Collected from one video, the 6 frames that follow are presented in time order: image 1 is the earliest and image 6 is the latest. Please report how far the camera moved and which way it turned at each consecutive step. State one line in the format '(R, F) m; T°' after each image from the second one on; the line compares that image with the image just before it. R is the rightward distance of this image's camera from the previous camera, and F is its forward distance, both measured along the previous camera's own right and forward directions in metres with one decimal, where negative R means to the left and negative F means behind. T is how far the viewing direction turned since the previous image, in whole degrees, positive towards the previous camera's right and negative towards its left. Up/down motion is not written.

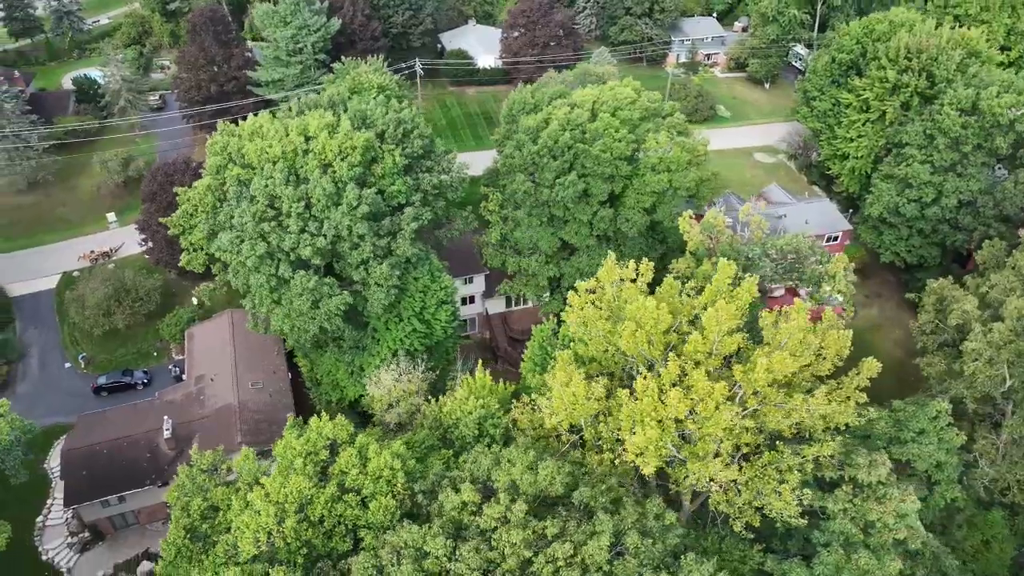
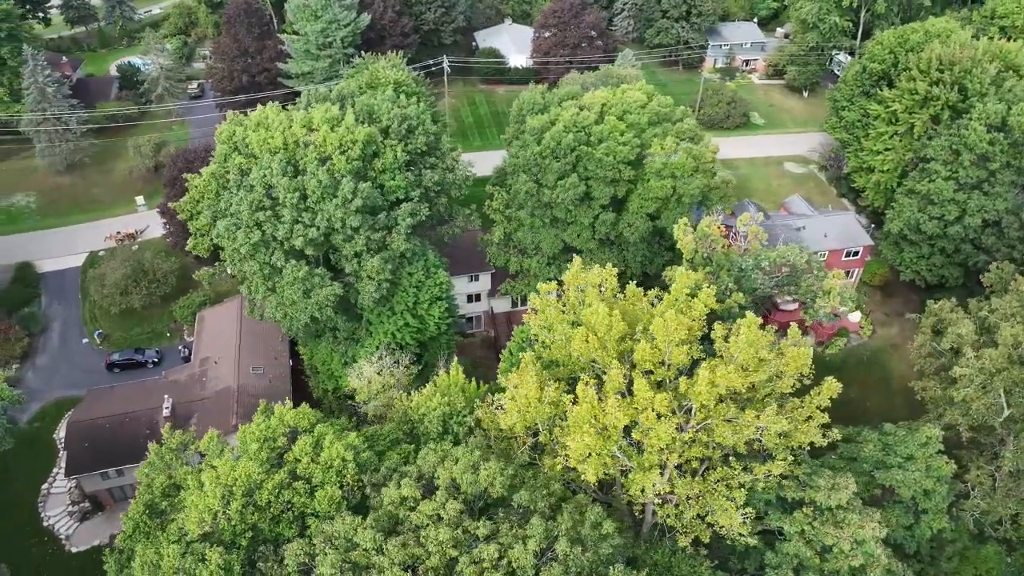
(+2.3, +0.1) m; -4°
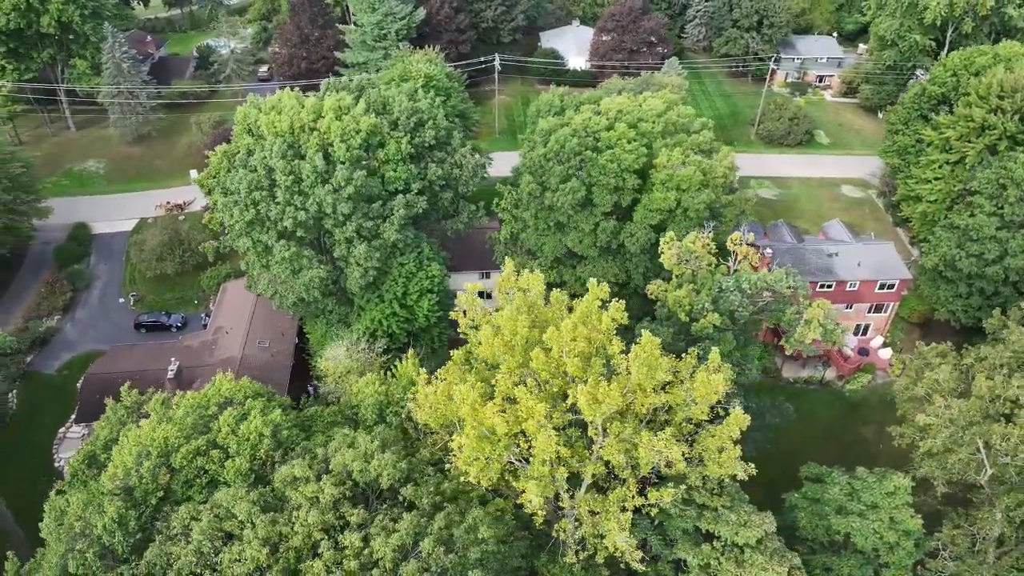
(+4.4, +0.3) m; -7°
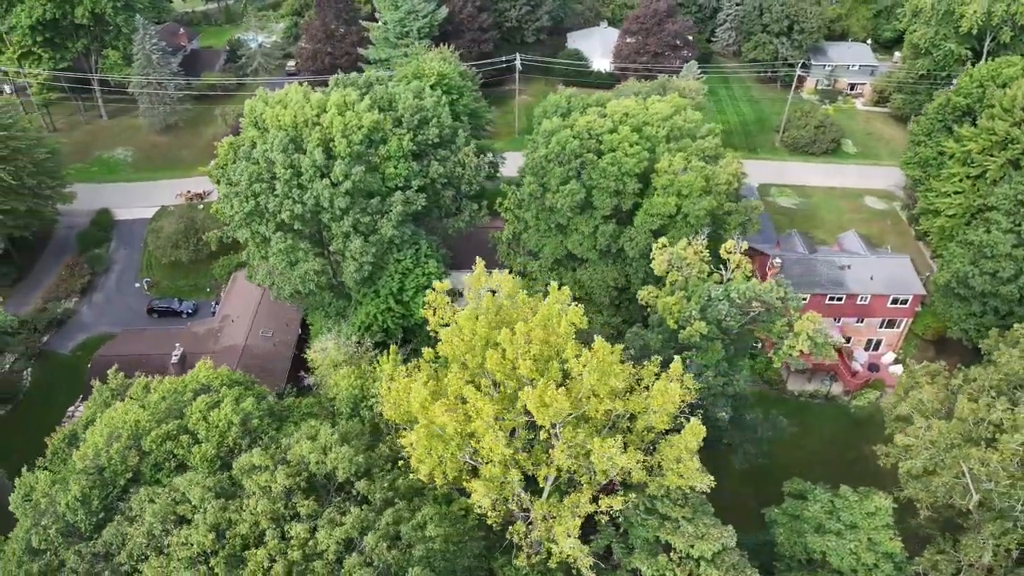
(+1.8, +0.1) m; -3°
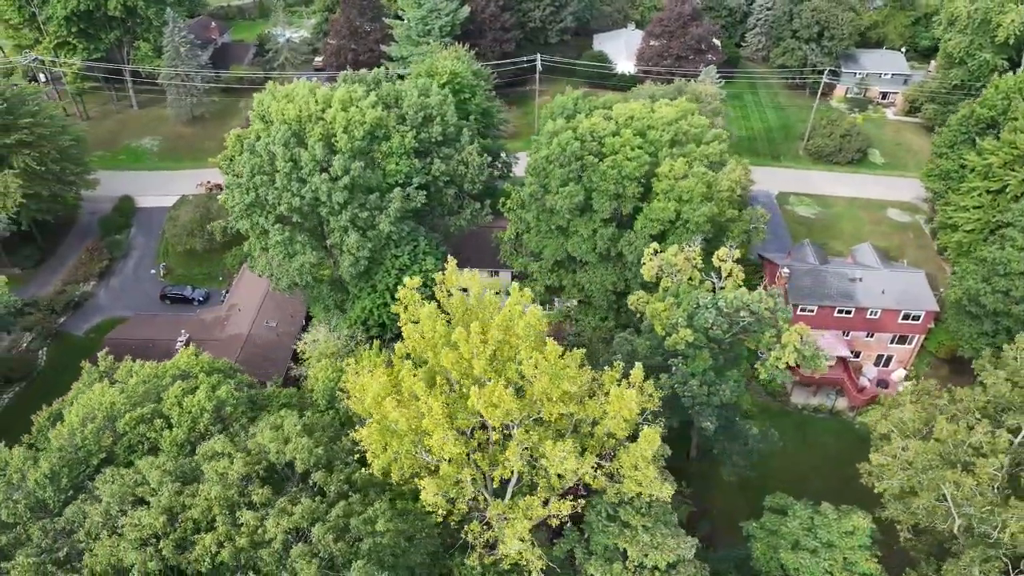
(+1.8, +0.1) m; -3°
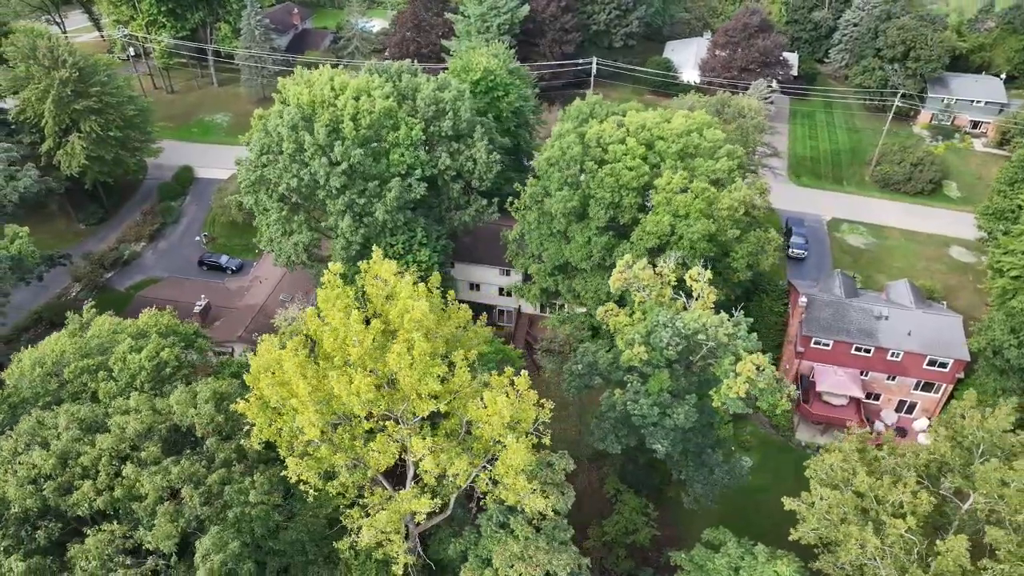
(+4.9, +0.4) m; -7°
